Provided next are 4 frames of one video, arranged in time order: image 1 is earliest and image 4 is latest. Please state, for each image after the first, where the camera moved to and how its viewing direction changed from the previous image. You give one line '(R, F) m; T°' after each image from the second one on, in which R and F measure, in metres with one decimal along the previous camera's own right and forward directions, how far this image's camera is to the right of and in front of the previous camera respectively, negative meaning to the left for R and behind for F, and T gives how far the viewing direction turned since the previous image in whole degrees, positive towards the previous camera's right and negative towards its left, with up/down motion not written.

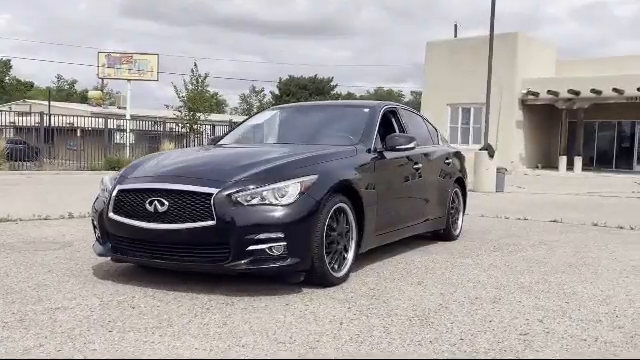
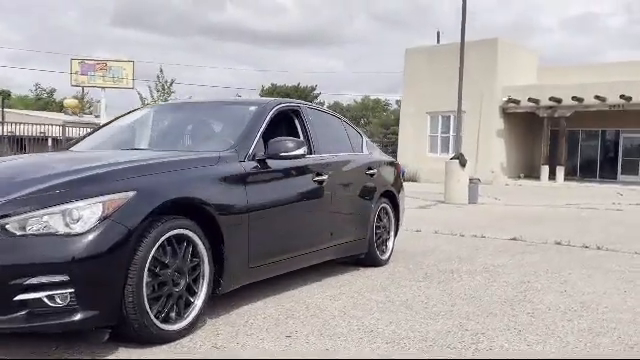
(+1.1, +1.4) m; +1°
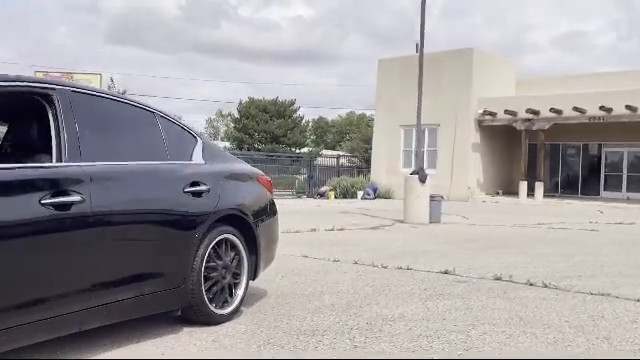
(+1.6, +2.2) m; +1°
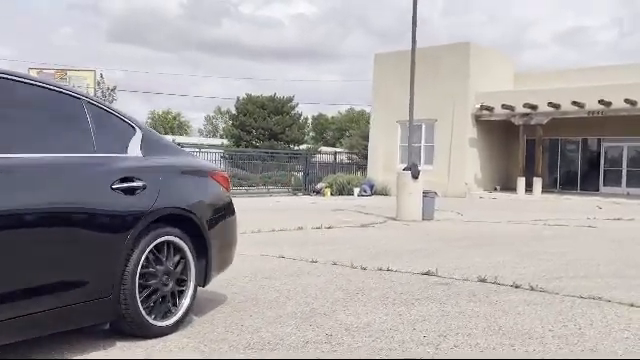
(+0.4, +0.5) m; 0°
